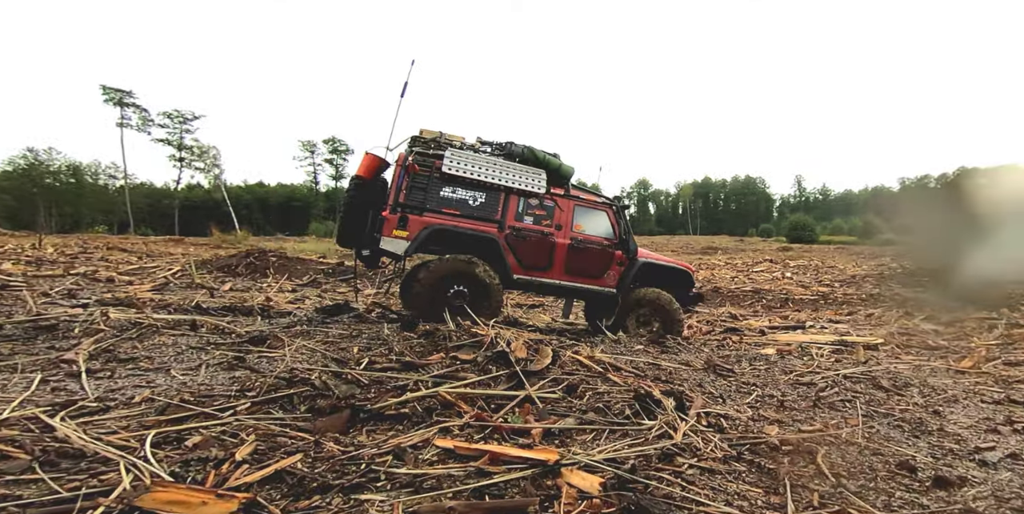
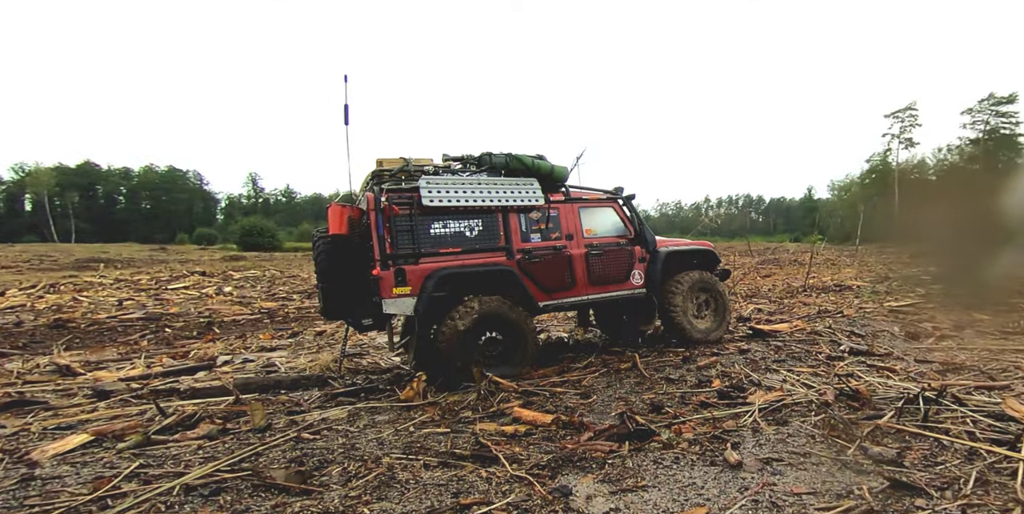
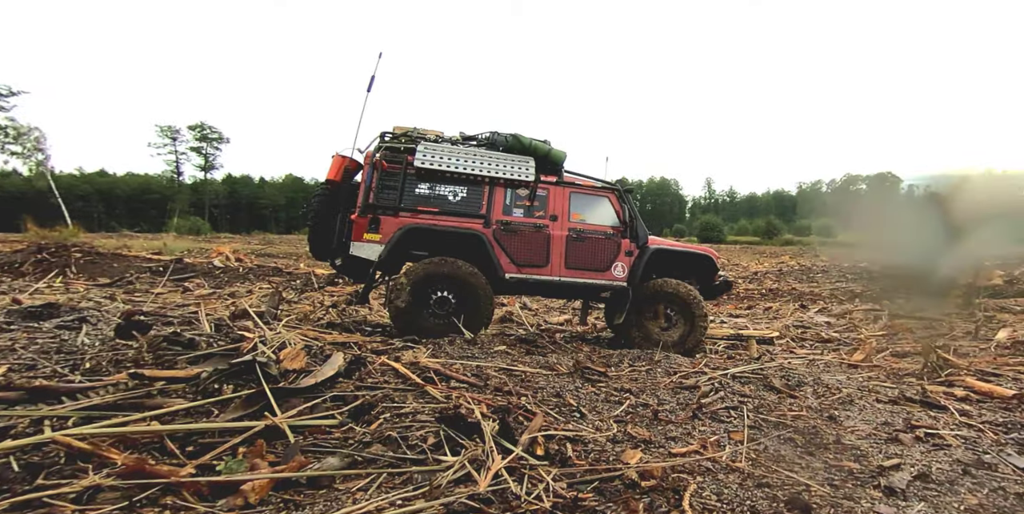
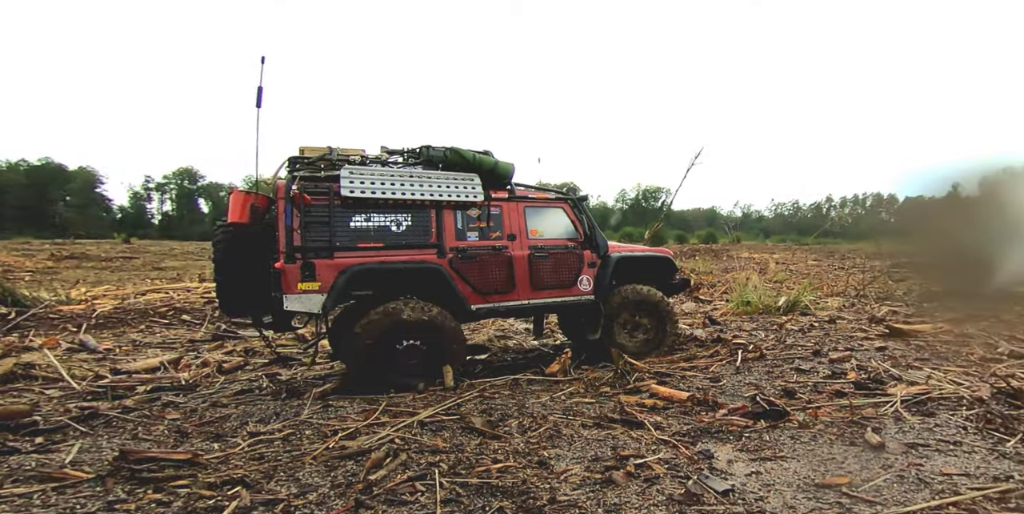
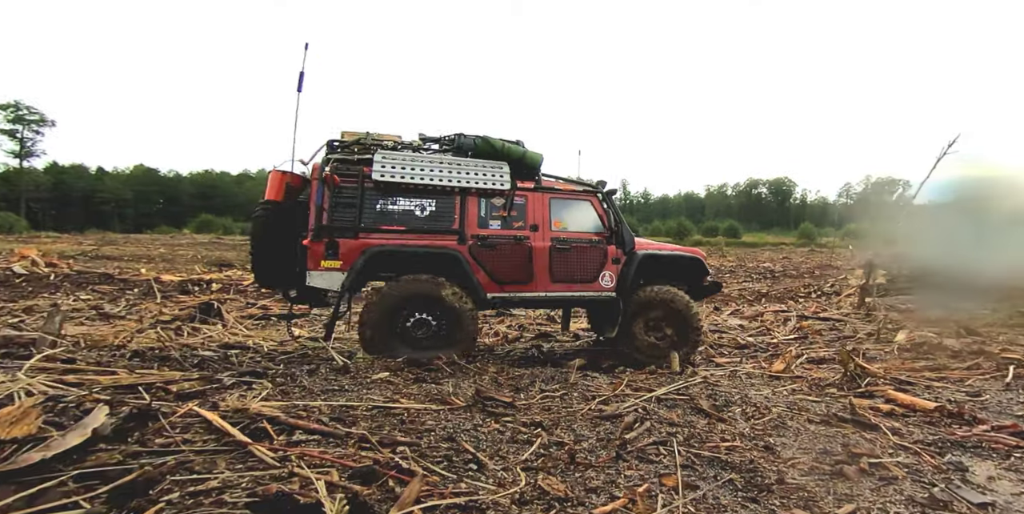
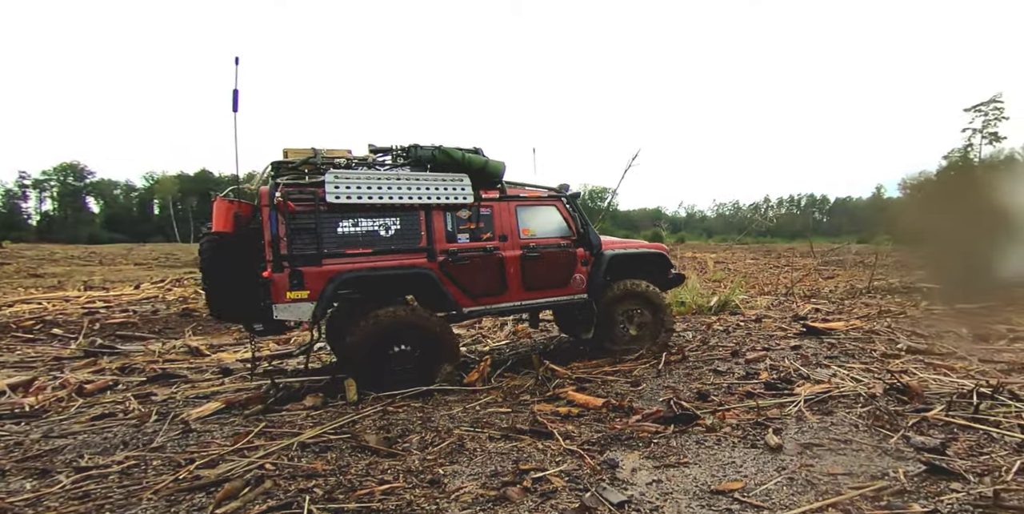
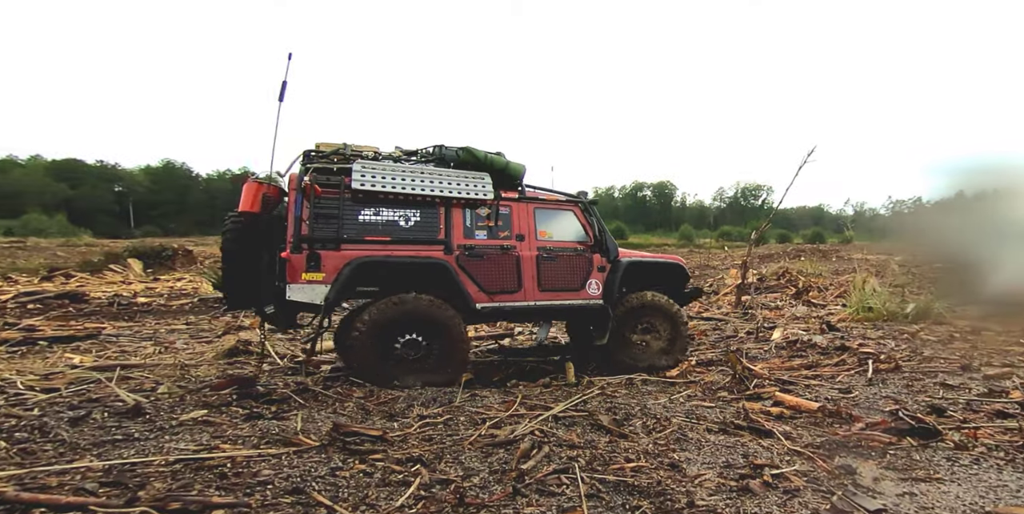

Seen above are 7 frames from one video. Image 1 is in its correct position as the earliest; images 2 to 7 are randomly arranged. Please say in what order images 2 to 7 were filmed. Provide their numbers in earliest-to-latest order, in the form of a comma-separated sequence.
3, 5, 7, 4, 6, 2
